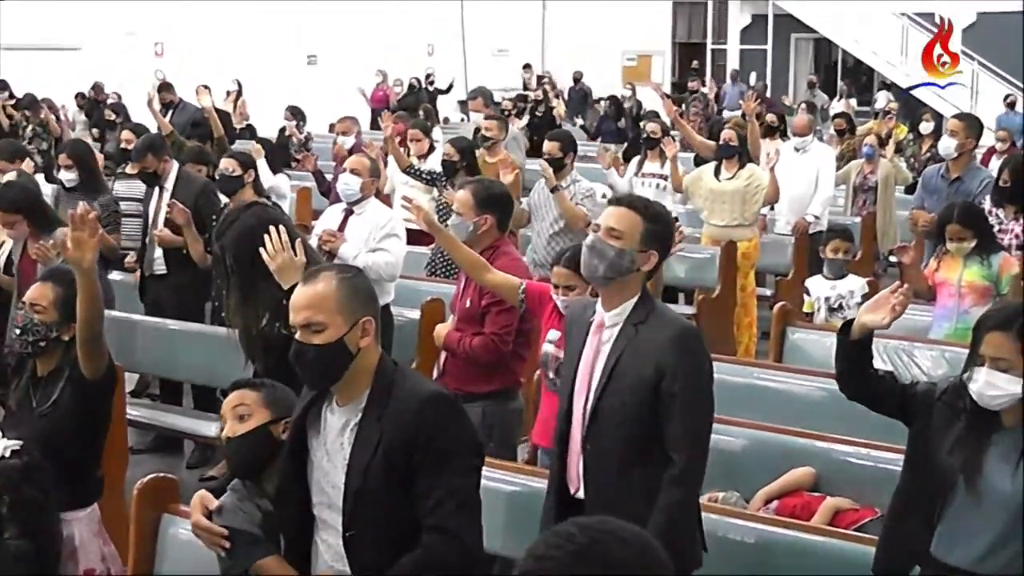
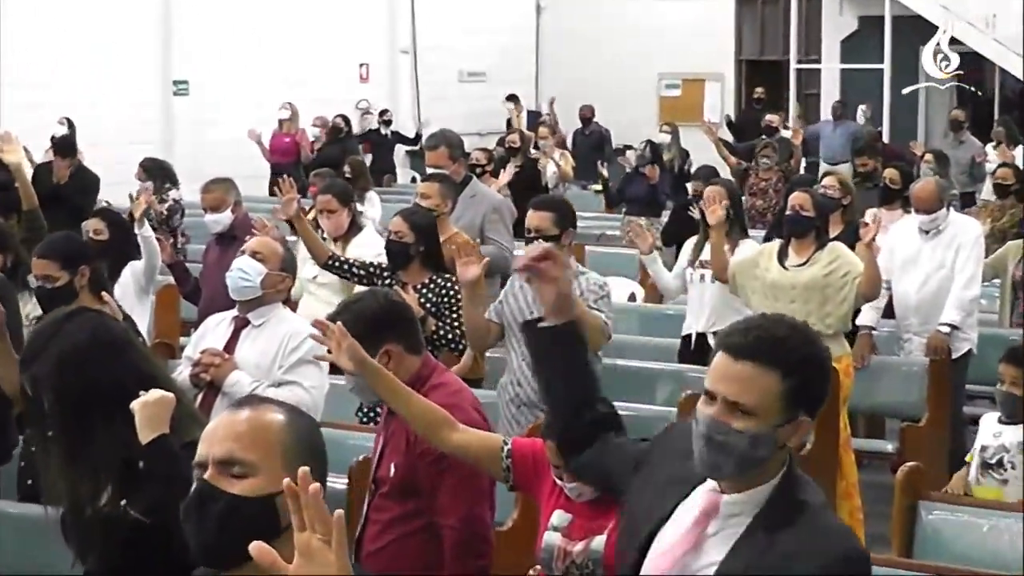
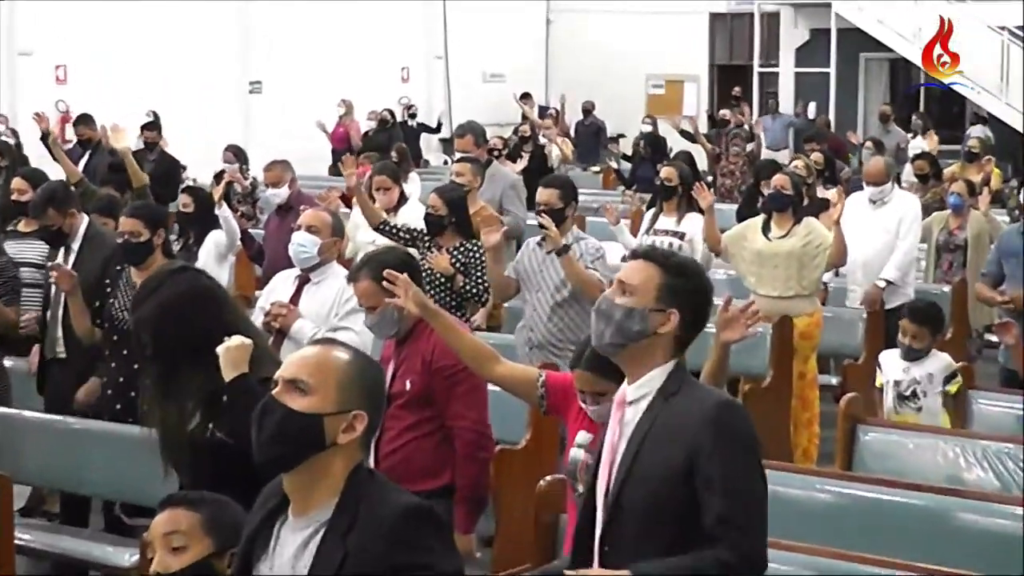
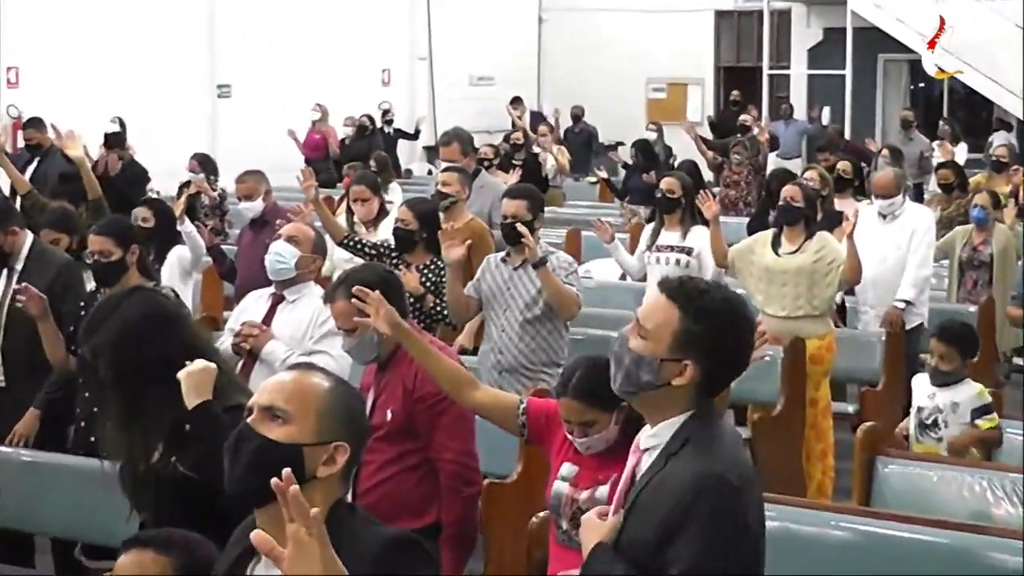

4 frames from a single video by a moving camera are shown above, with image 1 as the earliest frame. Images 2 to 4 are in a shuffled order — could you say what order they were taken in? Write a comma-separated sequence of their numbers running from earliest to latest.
3, 4, 2
